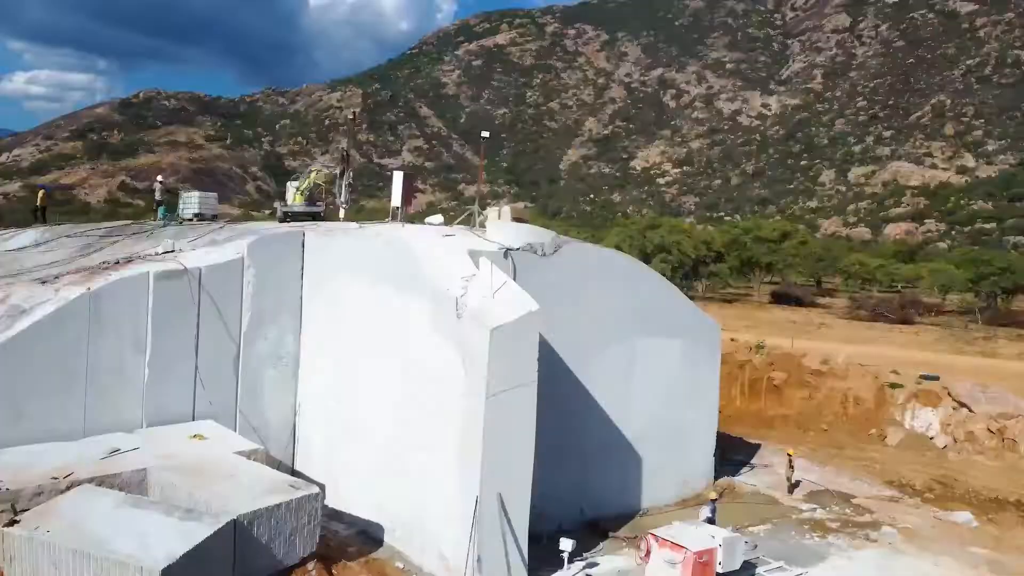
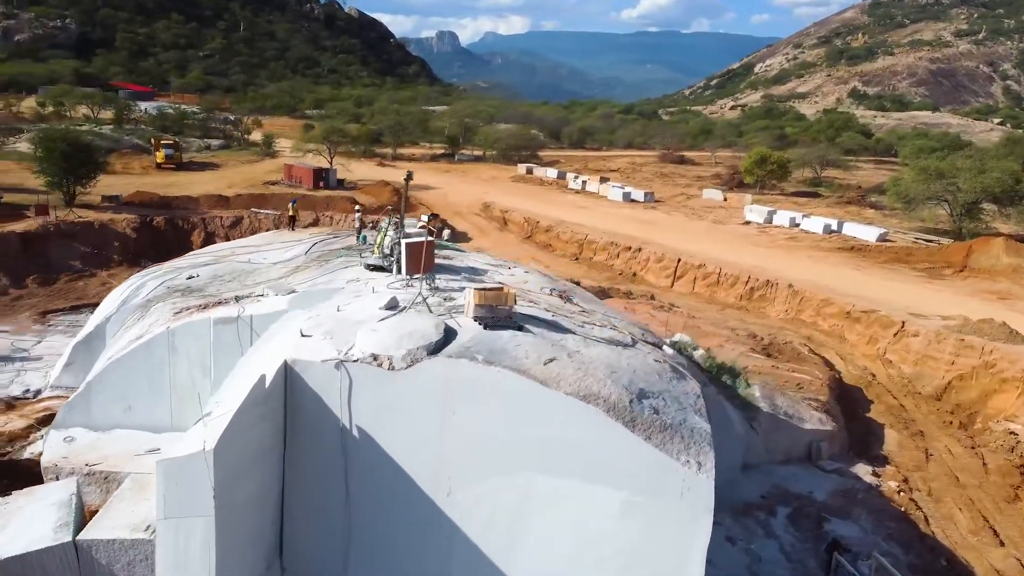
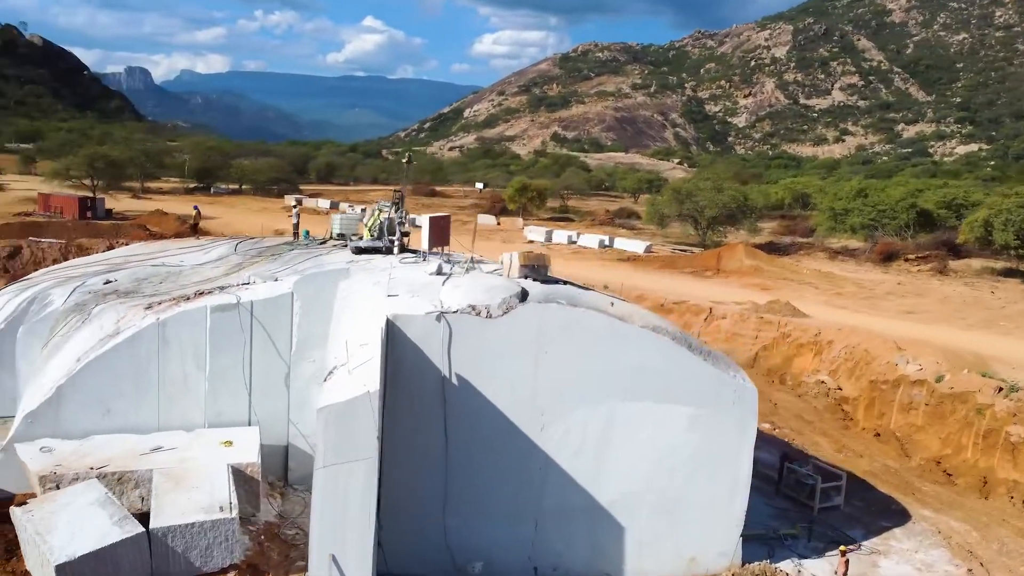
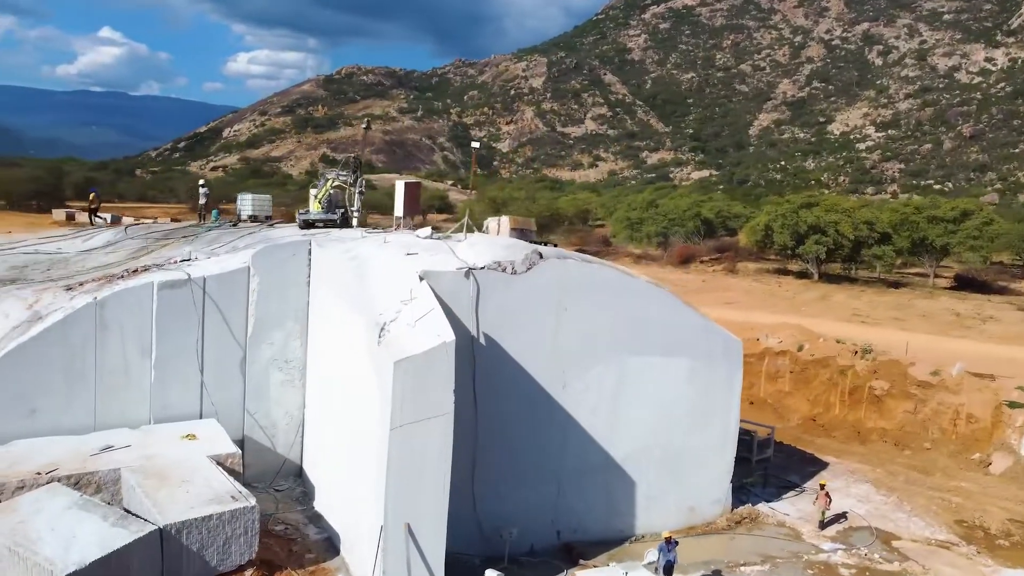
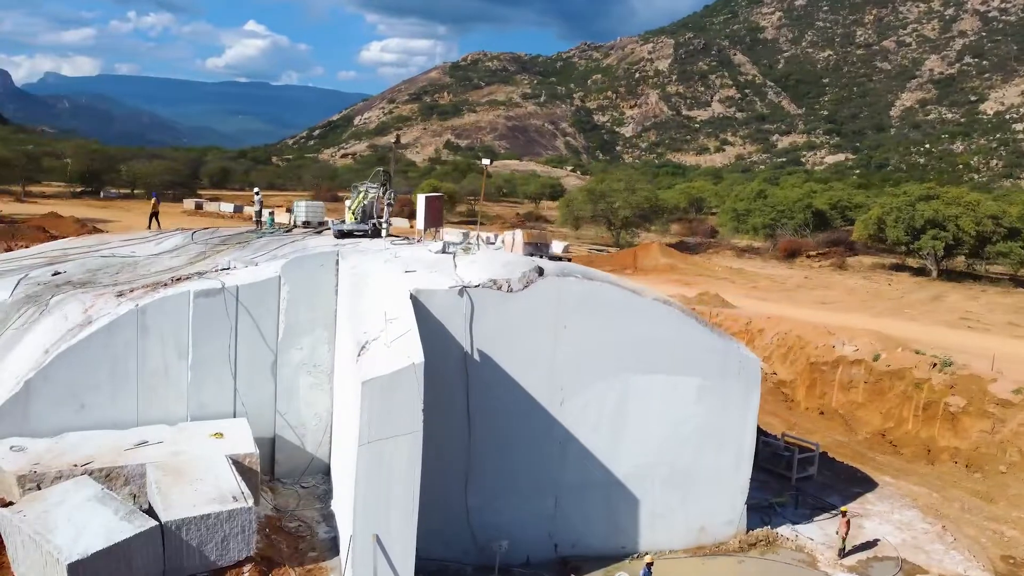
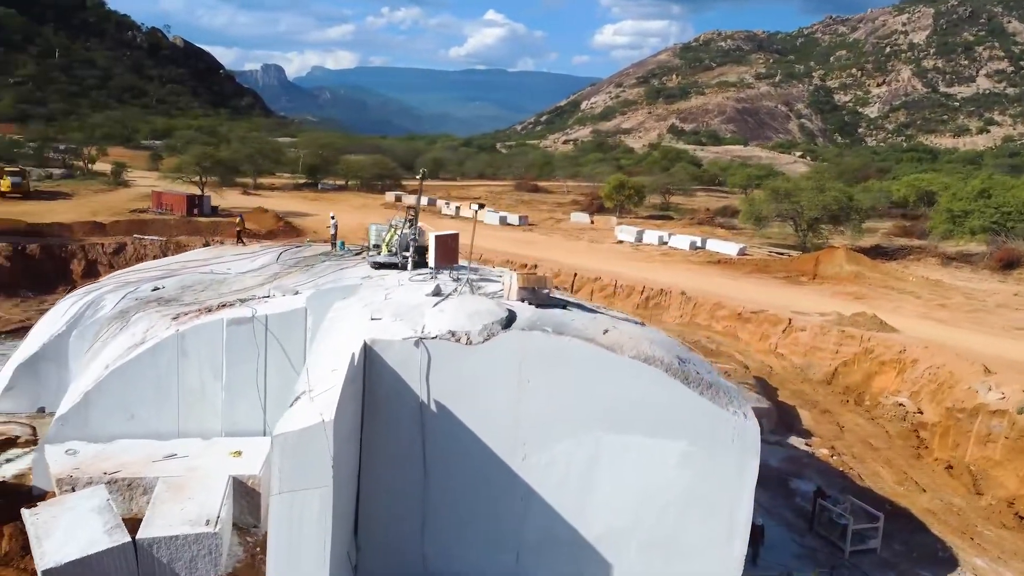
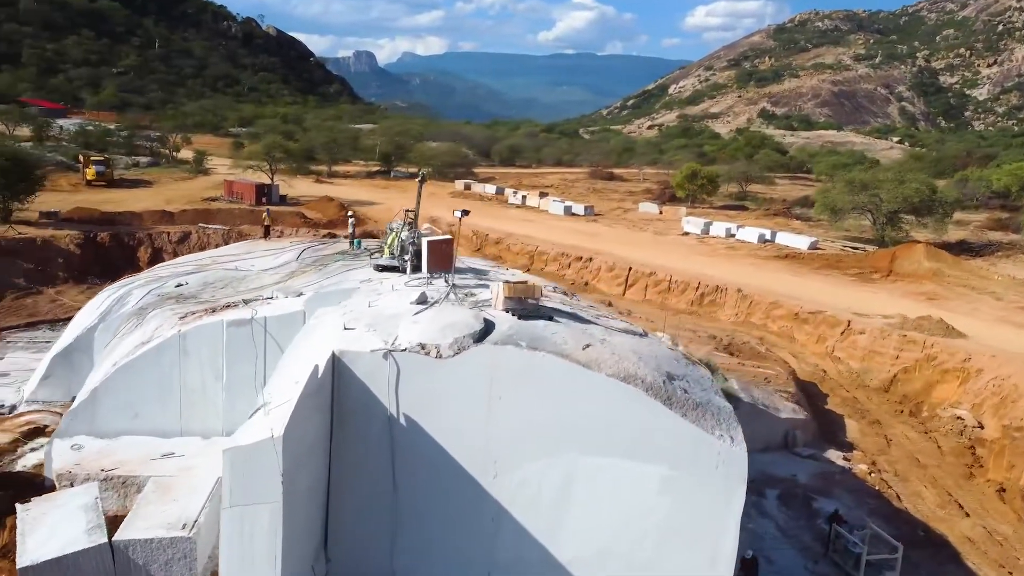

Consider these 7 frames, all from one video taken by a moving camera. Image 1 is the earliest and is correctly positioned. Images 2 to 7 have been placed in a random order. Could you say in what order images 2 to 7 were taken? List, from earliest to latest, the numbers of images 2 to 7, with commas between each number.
4, 5, 3, 6, 7, 2
